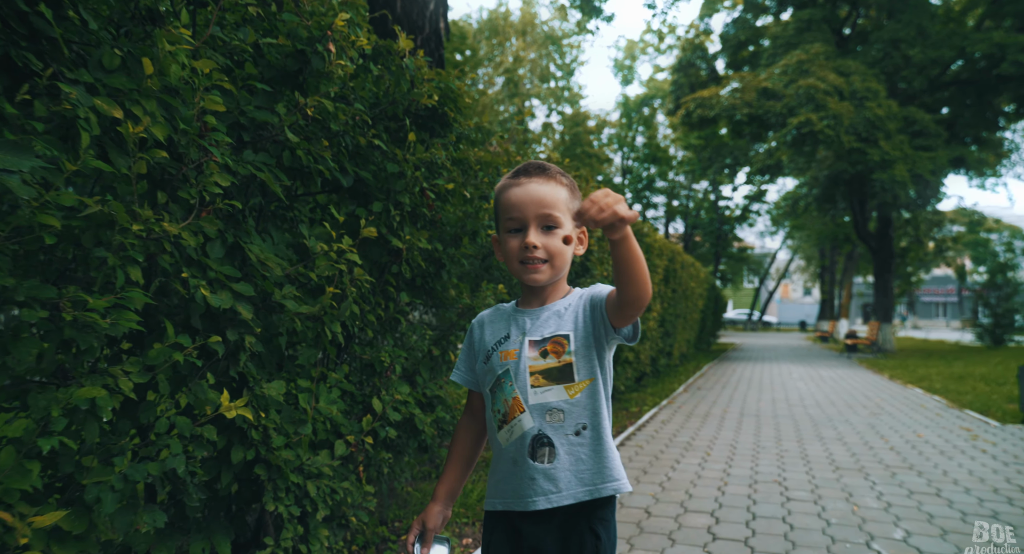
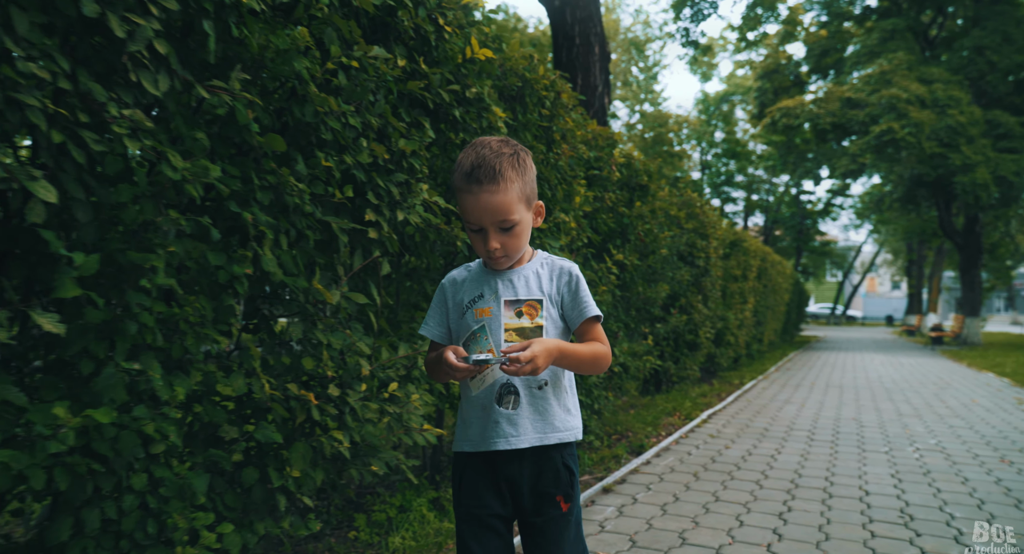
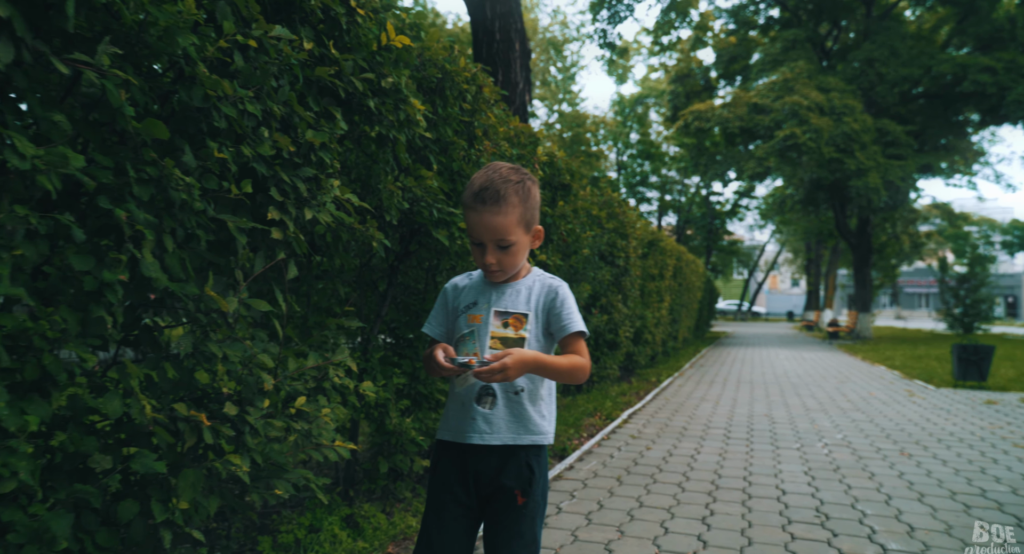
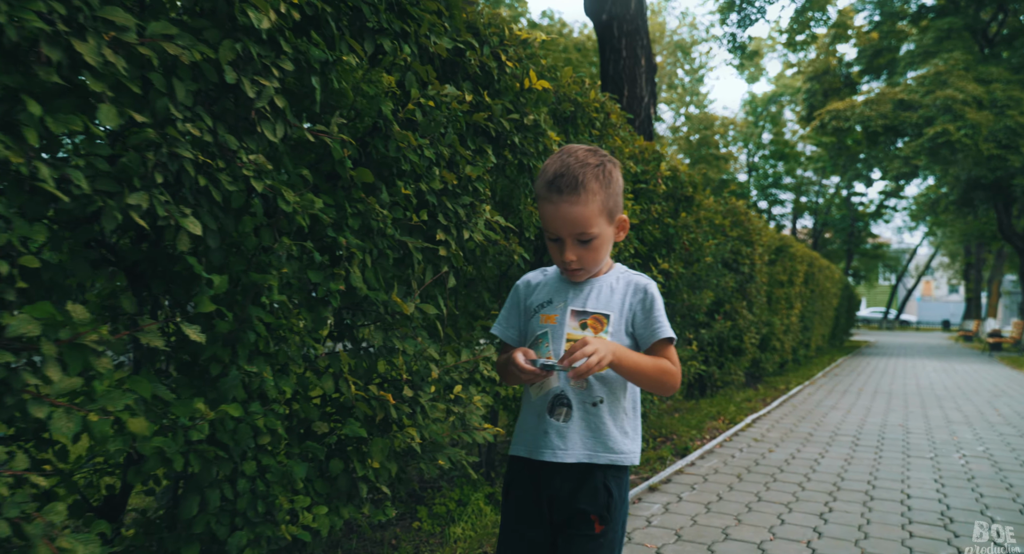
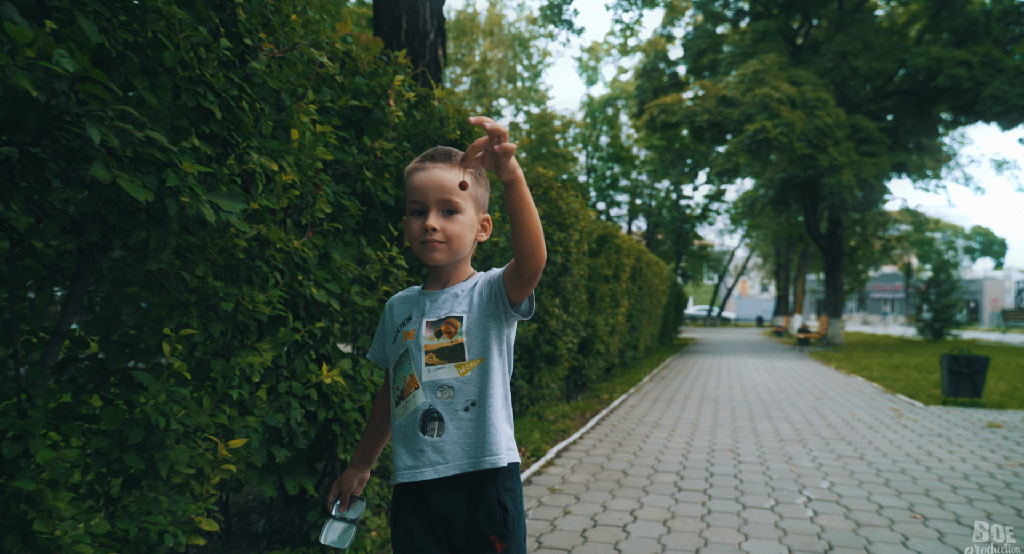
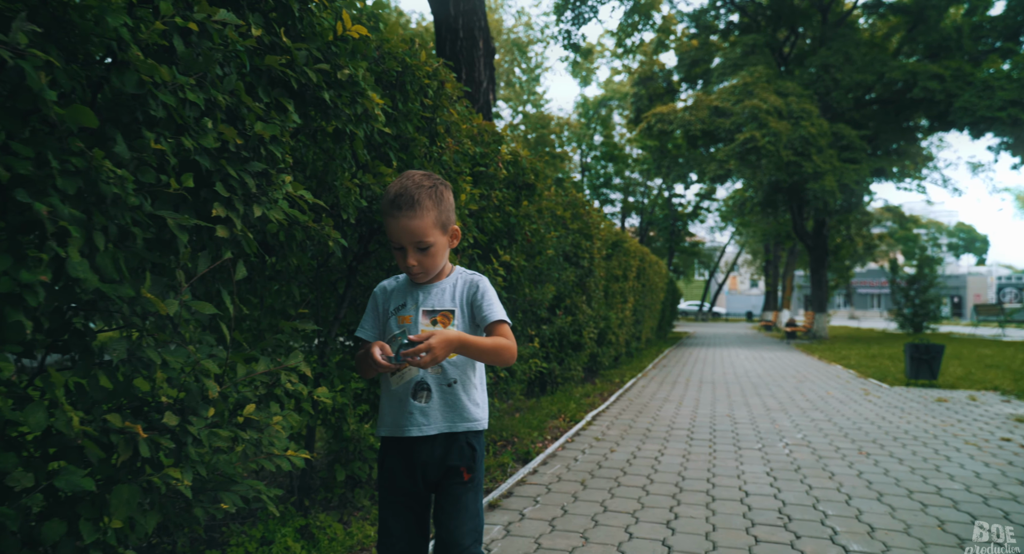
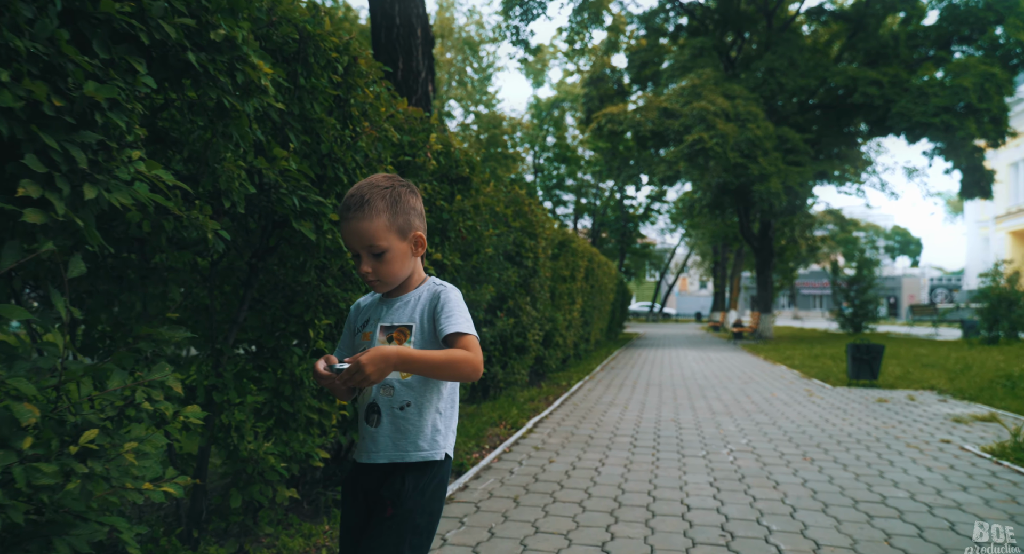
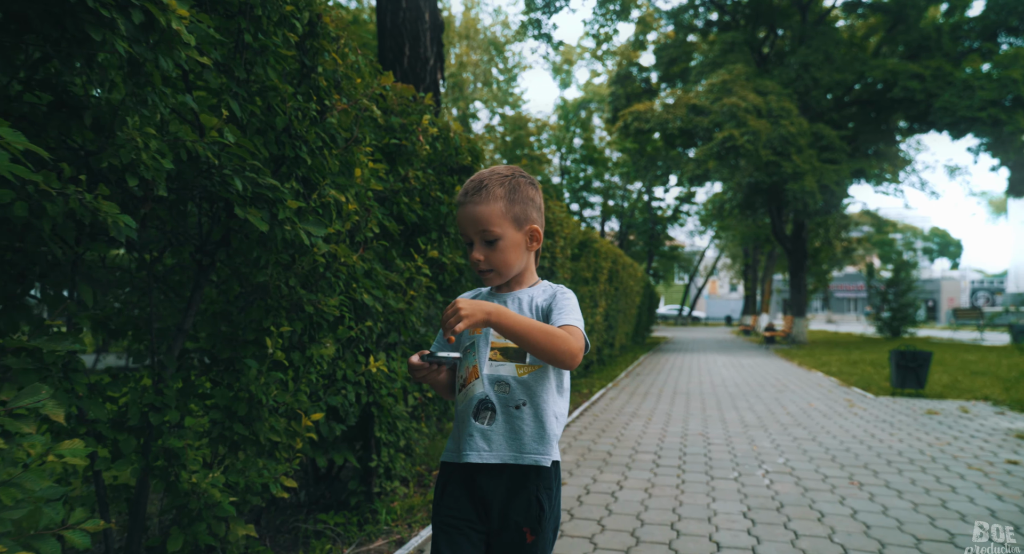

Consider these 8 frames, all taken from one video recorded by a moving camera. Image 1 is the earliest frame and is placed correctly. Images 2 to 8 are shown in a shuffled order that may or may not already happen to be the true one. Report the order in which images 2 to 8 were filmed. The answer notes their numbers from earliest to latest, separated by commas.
5, 8, 7, 6, 3, 2, 4
